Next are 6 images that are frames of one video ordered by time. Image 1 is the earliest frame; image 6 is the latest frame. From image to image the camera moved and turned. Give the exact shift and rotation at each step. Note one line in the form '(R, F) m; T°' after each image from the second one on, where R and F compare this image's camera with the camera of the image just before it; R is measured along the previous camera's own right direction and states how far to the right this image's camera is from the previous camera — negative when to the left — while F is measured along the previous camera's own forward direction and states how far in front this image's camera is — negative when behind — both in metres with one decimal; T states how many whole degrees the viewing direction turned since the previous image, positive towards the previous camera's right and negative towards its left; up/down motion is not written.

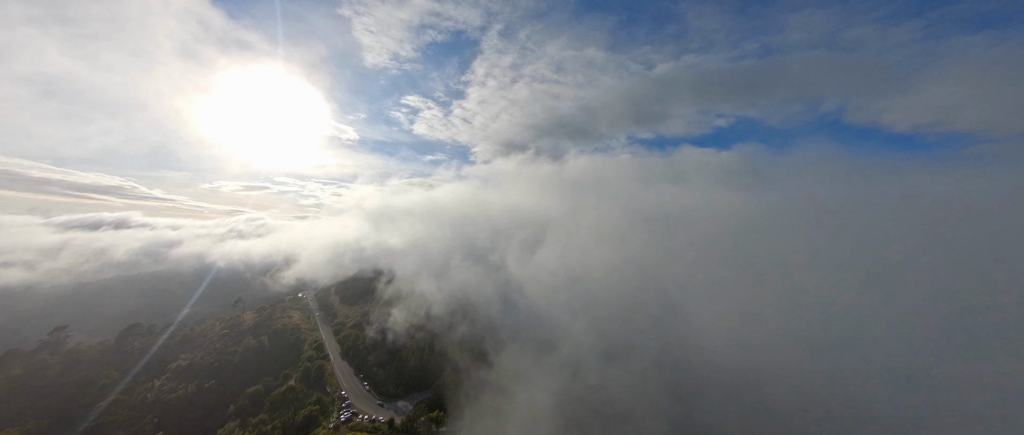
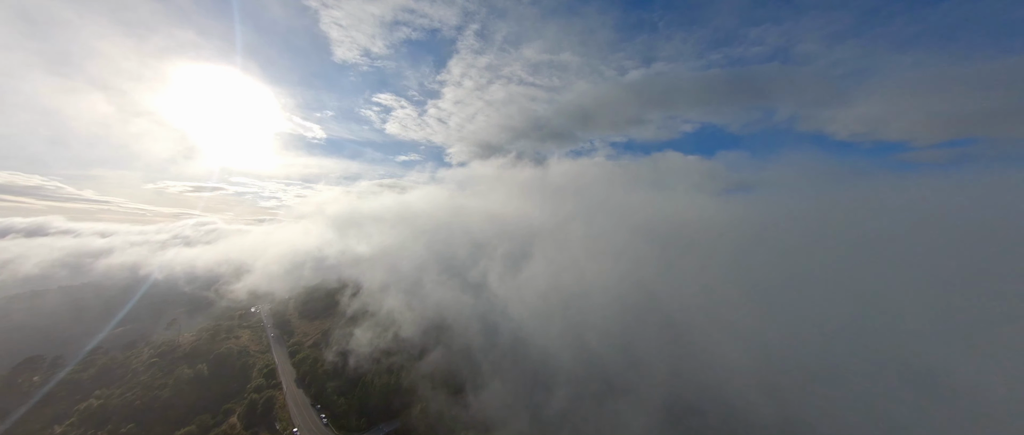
(-1.5, +15.4) m; +5°
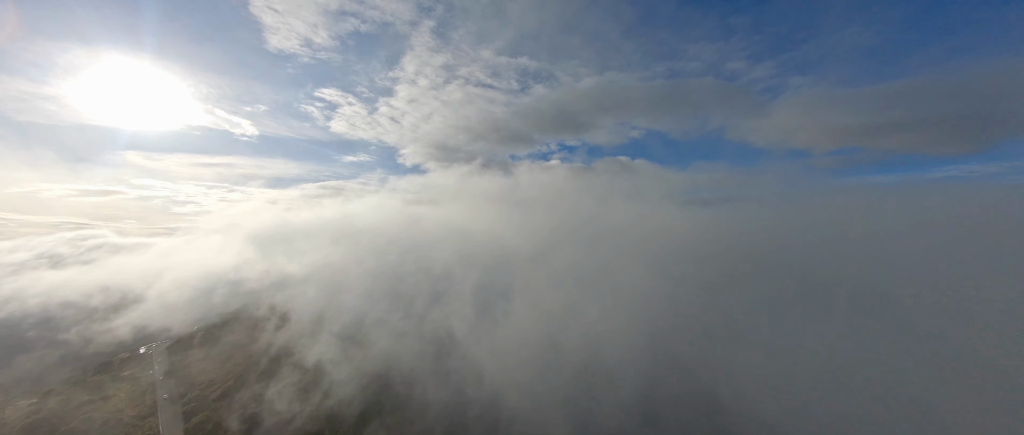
(-3.4, +28.5) m; +8°
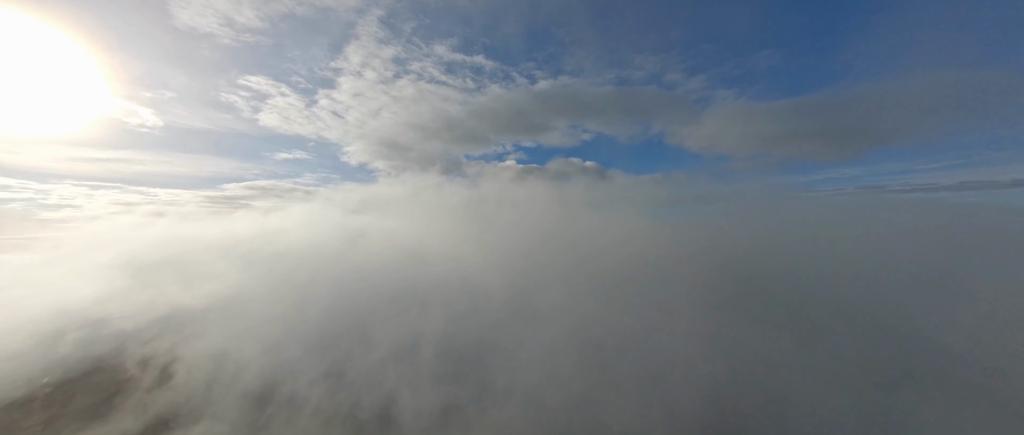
(-4.5, +29.2) m; +9°
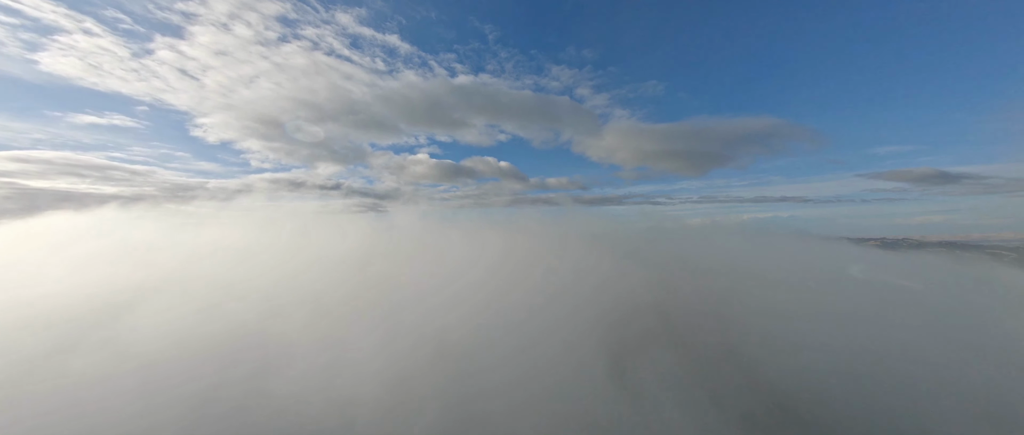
(-45.9, +56.8) m; +17°
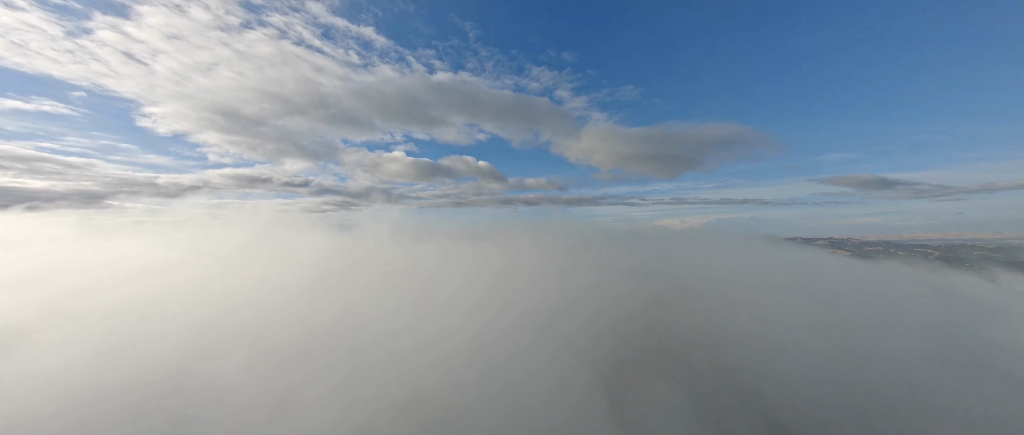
(-22.1, +8.8) m; +4°
